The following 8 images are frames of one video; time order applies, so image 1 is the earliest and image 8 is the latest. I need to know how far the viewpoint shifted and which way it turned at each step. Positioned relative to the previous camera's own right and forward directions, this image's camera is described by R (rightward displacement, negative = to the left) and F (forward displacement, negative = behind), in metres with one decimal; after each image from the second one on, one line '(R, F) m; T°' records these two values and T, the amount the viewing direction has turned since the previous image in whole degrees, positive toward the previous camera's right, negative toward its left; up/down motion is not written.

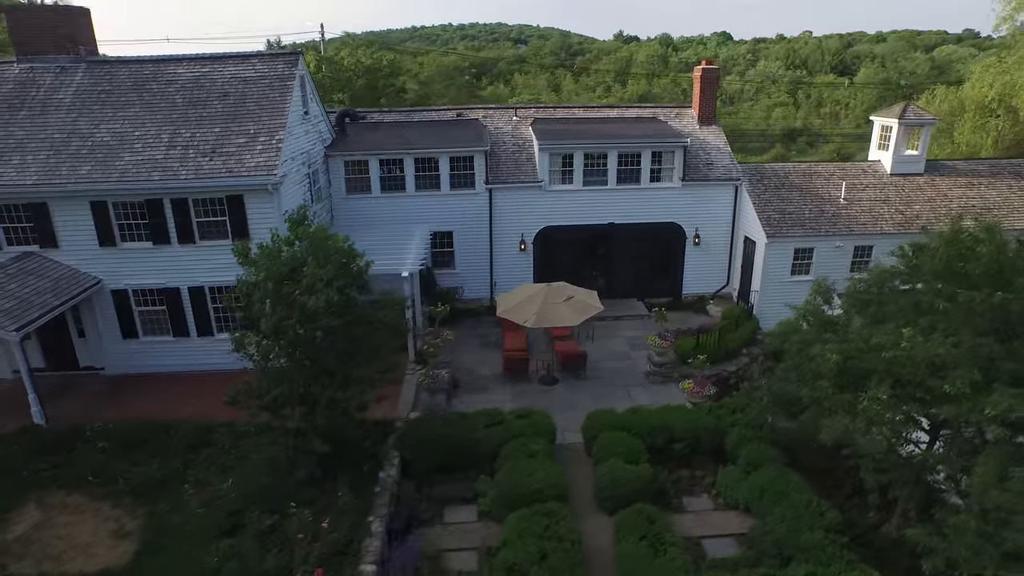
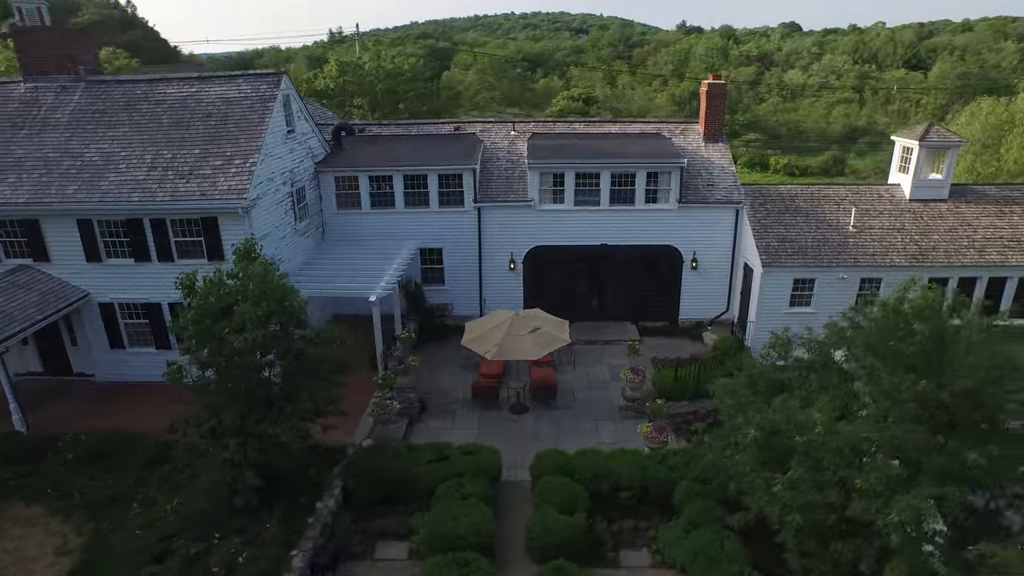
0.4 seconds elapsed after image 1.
(+1.9, +0.3) m; -5°
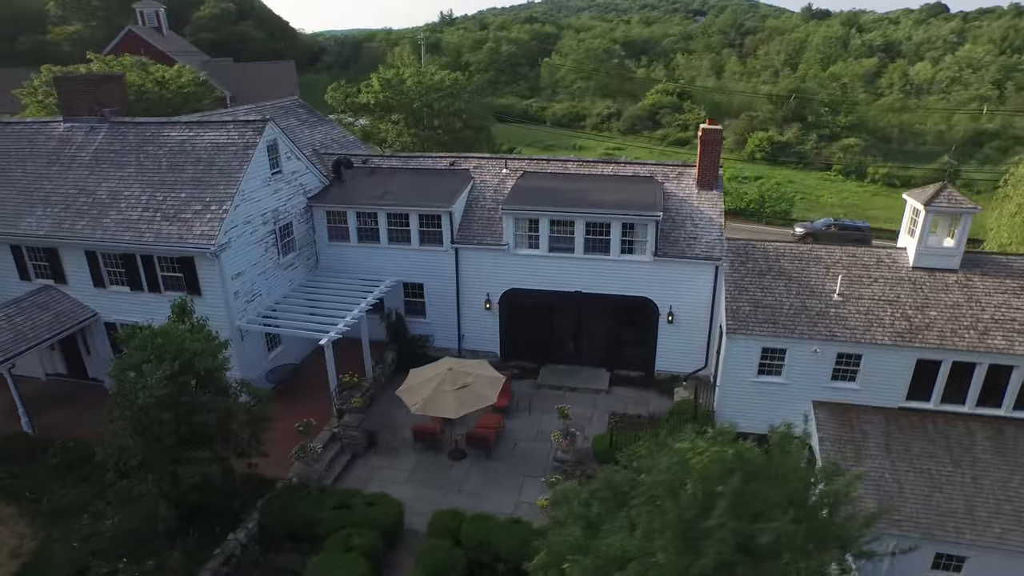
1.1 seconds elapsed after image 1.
(+3.6, 0.0) m; -9°
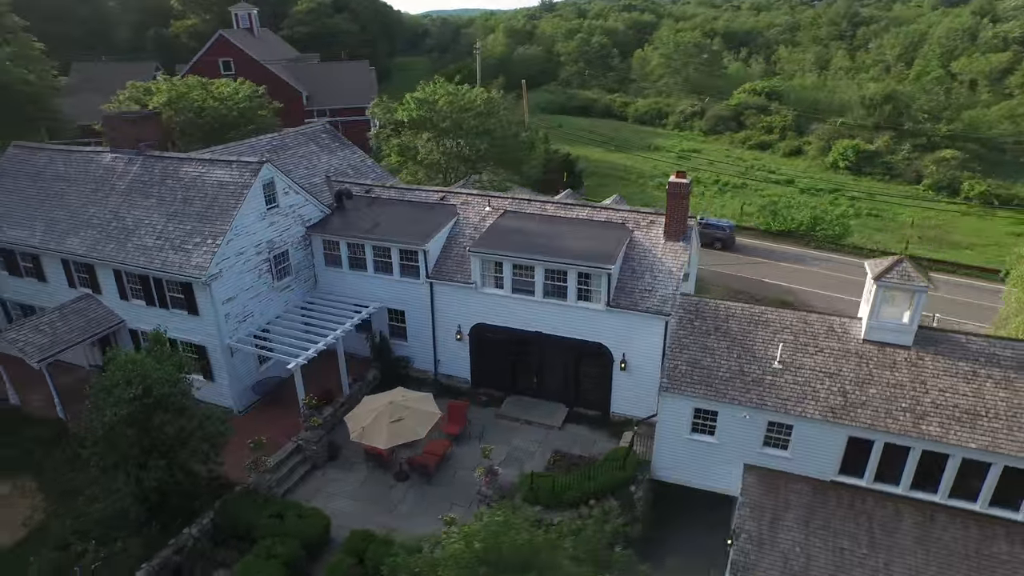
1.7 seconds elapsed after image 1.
(+3.7, -0.8) m; -8°
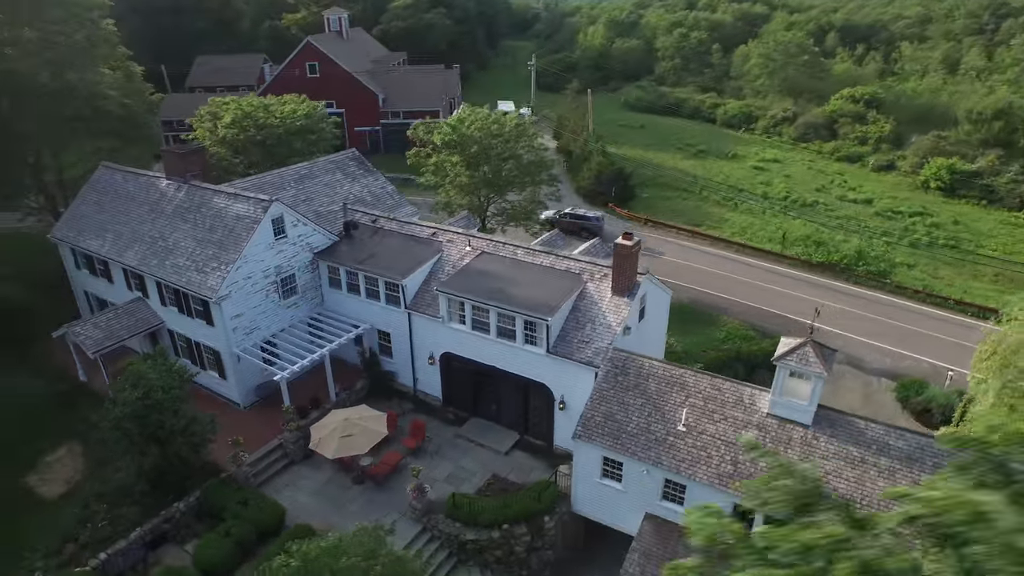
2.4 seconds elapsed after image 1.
(+4.4, -1.7) m; -9°
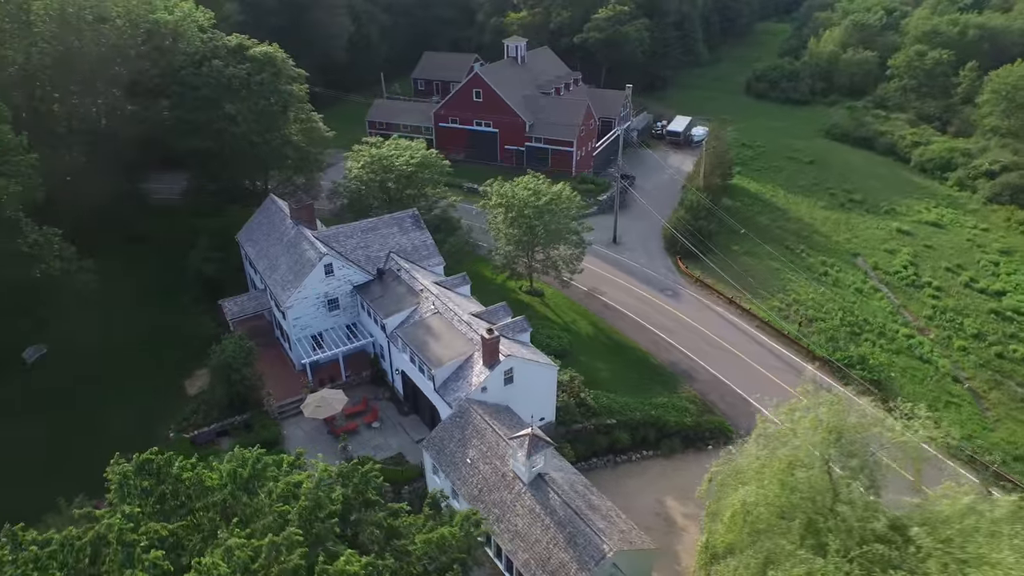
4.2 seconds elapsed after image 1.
(+14.0, -7.6) m; -20°
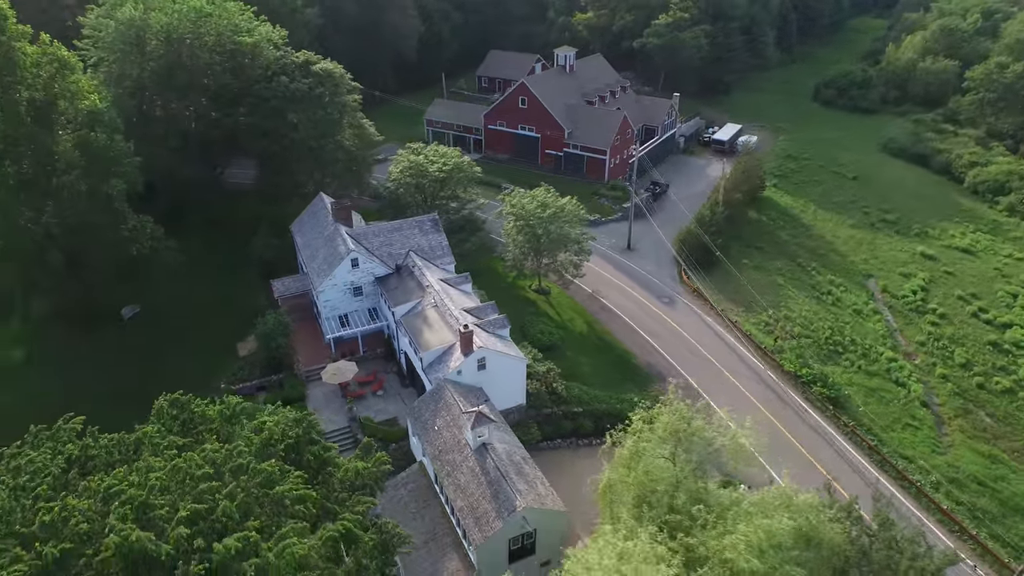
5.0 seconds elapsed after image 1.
(+5.7, -6.1) m; -7°
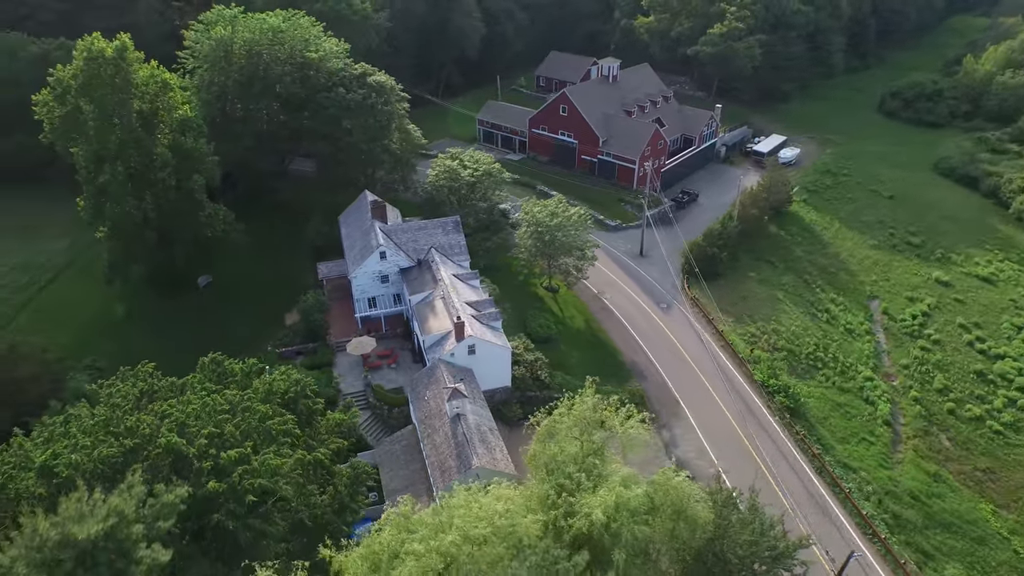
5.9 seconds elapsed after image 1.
(+5.7, -6.8) m; -7°
